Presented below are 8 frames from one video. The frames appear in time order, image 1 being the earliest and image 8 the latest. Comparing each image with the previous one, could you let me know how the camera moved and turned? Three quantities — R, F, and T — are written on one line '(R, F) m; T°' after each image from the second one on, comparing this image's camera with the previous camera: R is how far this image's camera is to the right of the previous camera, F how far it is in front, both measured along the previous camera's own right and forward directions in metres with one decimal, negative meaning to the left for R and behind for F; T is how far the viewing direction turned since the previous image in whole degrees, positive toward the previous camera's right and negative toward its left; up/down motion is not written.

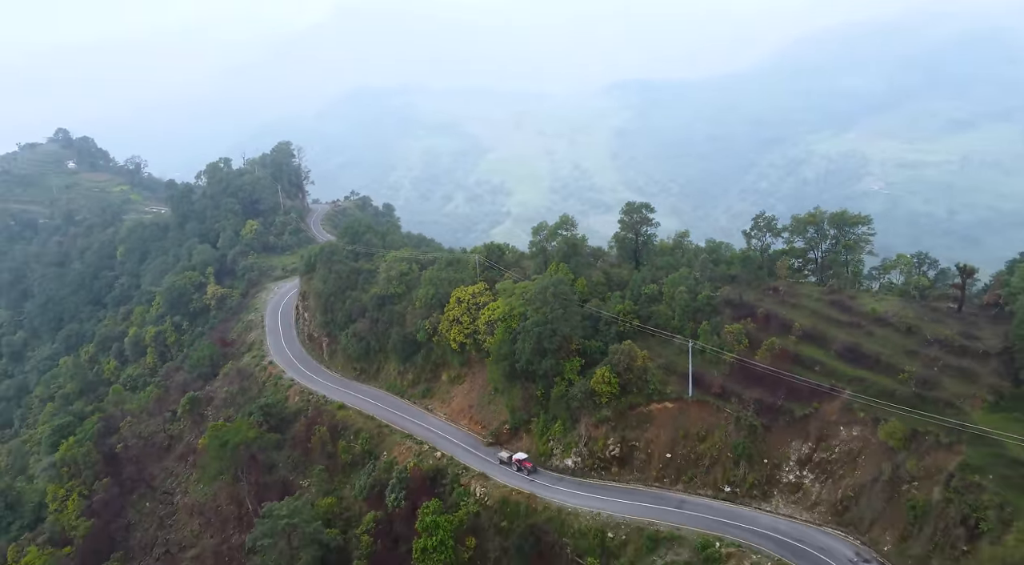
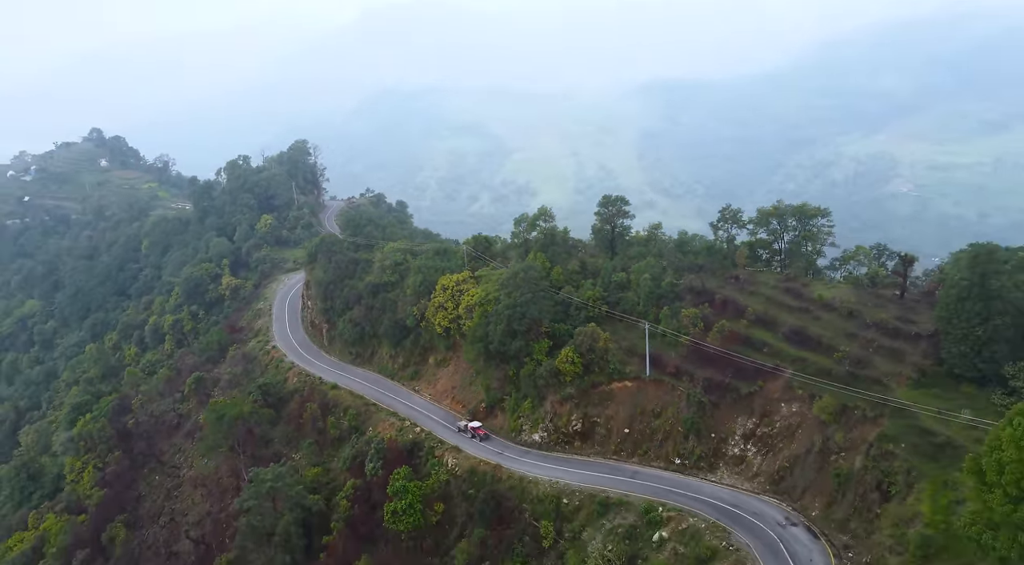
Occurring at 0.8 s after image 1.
(+2.8, -2.3) m; -2°
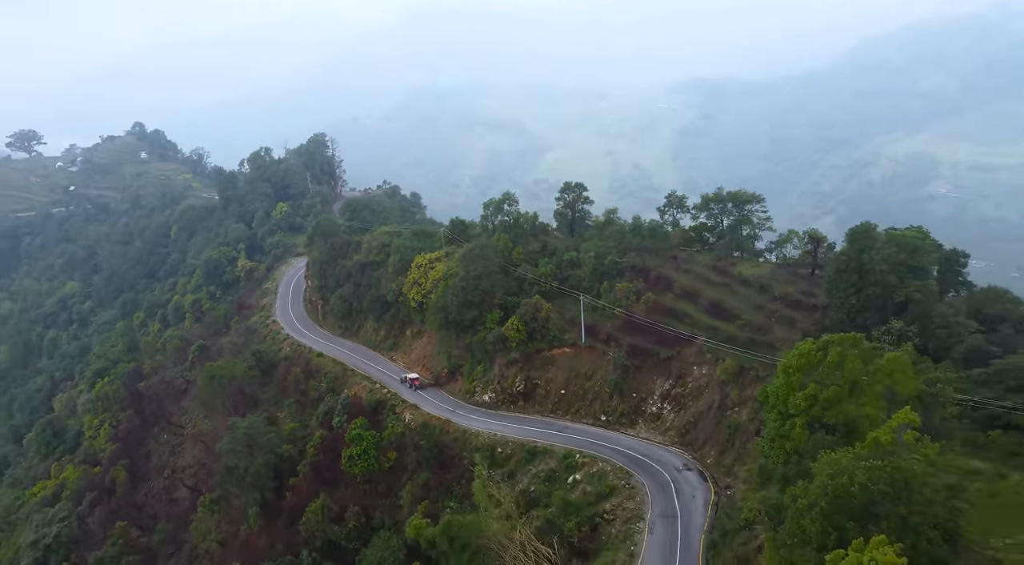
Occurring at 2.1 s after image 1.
(+4.6, -3.7) m; -3°
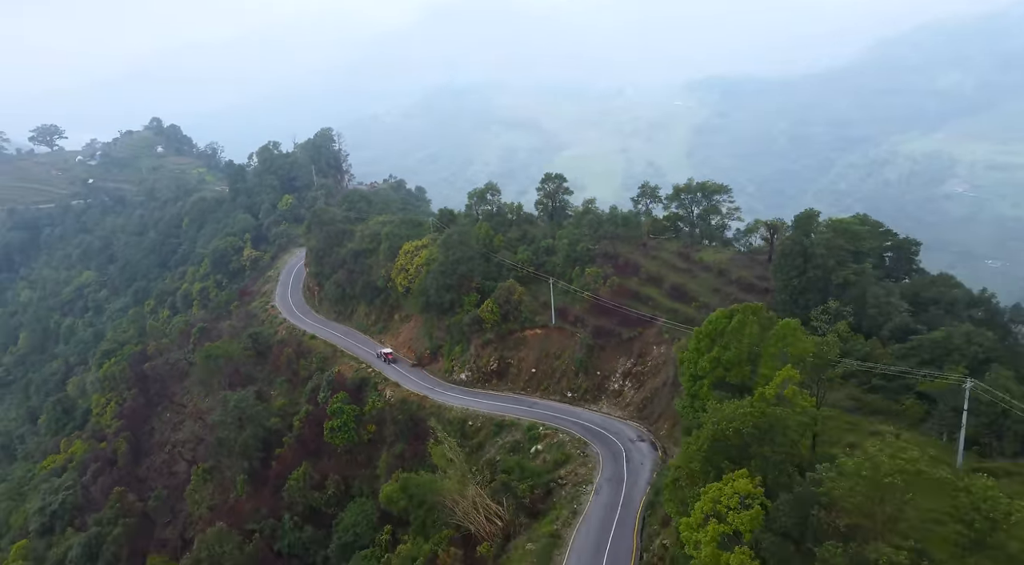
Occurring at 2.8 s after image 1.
(+2.3, -2.1) m; -1°
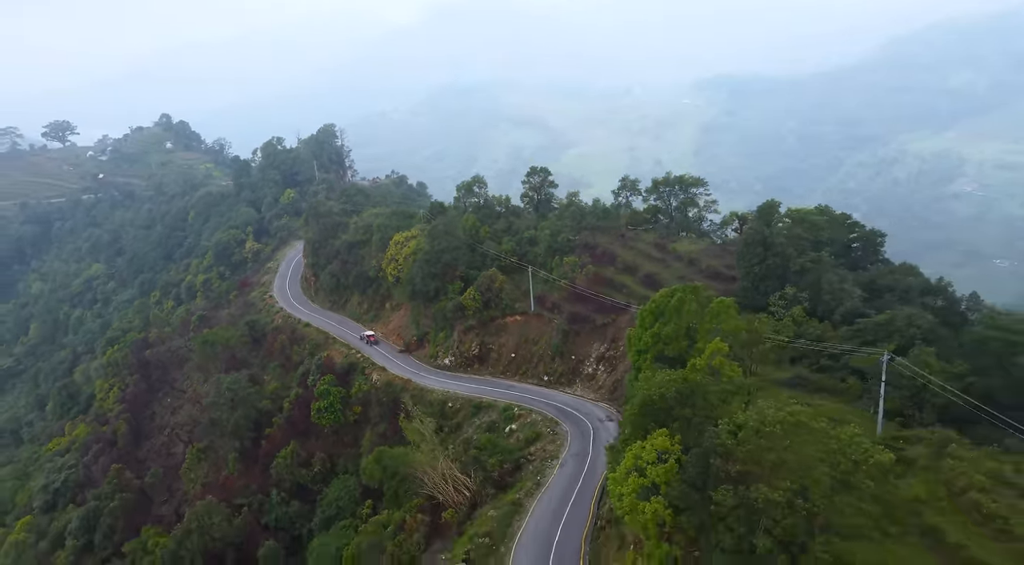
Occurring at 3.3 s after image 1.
(+1.7, -1.6) m; -1°
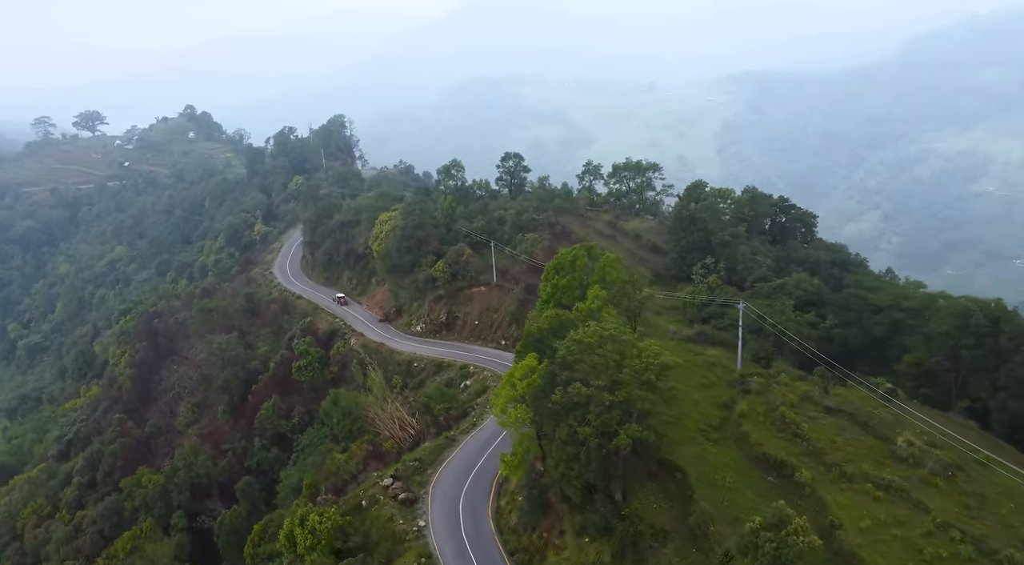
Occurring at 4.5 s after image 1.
(+3.7, -3.8) m; -2°
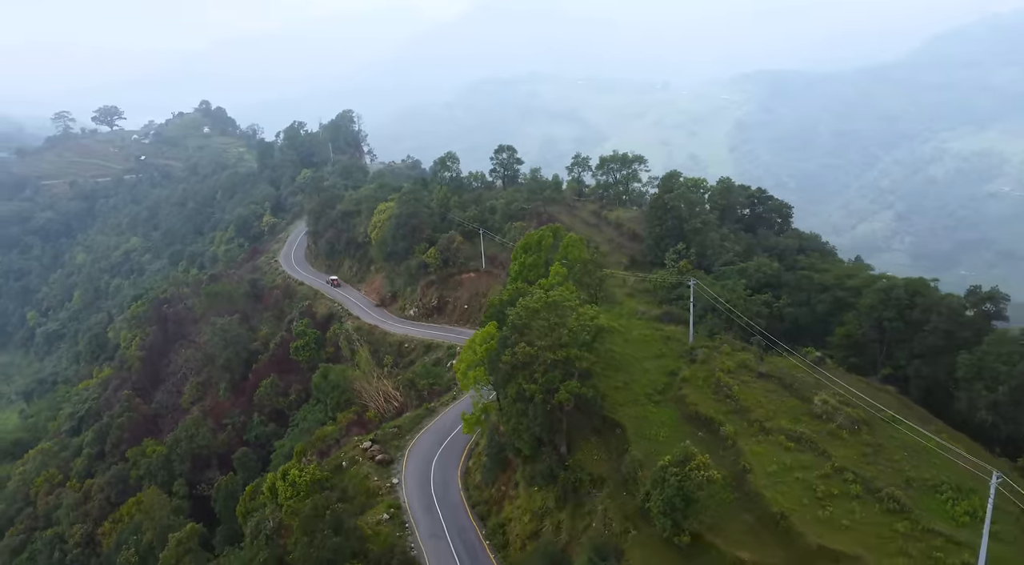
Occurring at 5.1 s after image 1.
(+1.7, -2.0) m; -1°
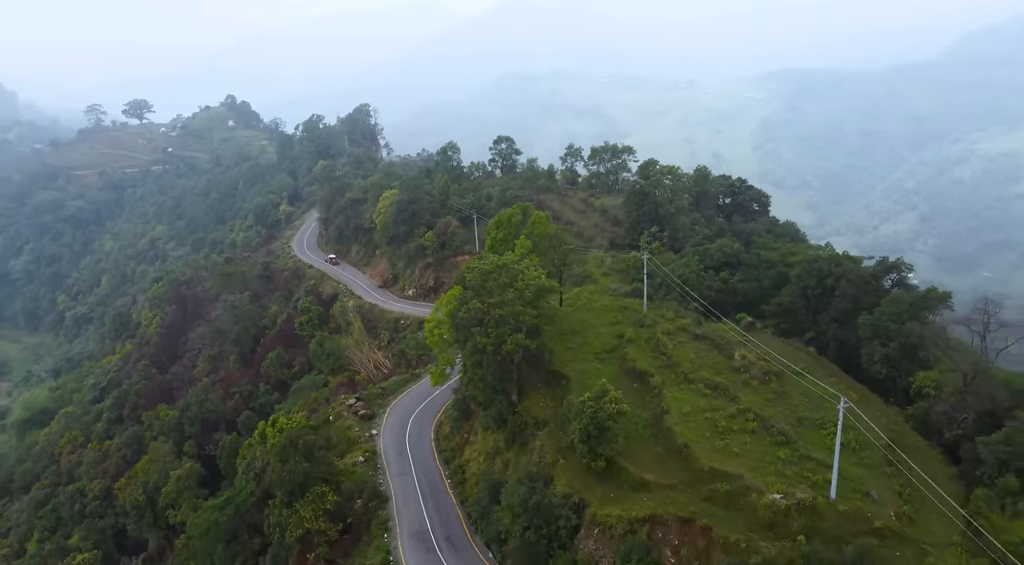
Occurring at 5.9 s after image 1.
(+2.1, -2.6) m; -2°
